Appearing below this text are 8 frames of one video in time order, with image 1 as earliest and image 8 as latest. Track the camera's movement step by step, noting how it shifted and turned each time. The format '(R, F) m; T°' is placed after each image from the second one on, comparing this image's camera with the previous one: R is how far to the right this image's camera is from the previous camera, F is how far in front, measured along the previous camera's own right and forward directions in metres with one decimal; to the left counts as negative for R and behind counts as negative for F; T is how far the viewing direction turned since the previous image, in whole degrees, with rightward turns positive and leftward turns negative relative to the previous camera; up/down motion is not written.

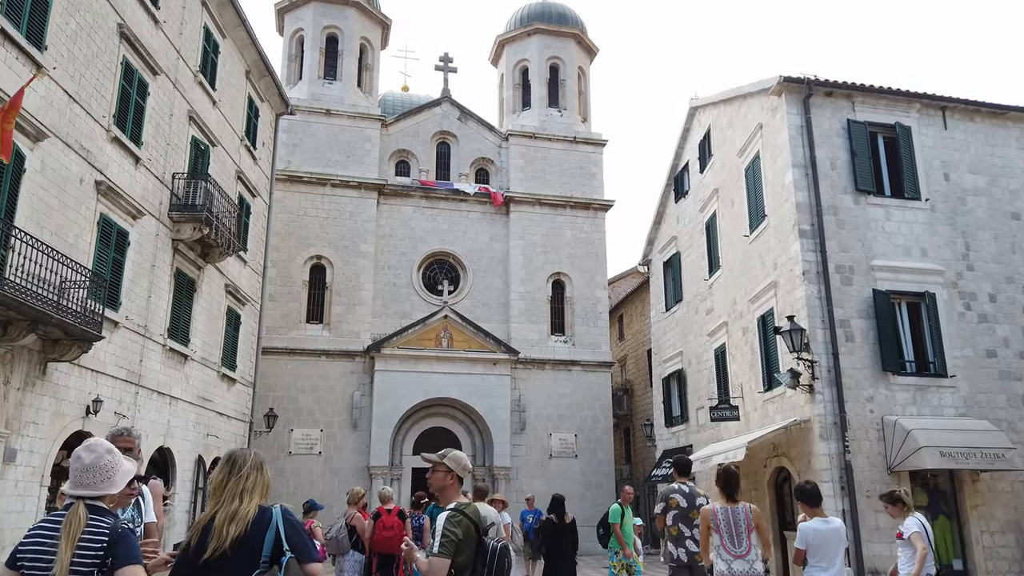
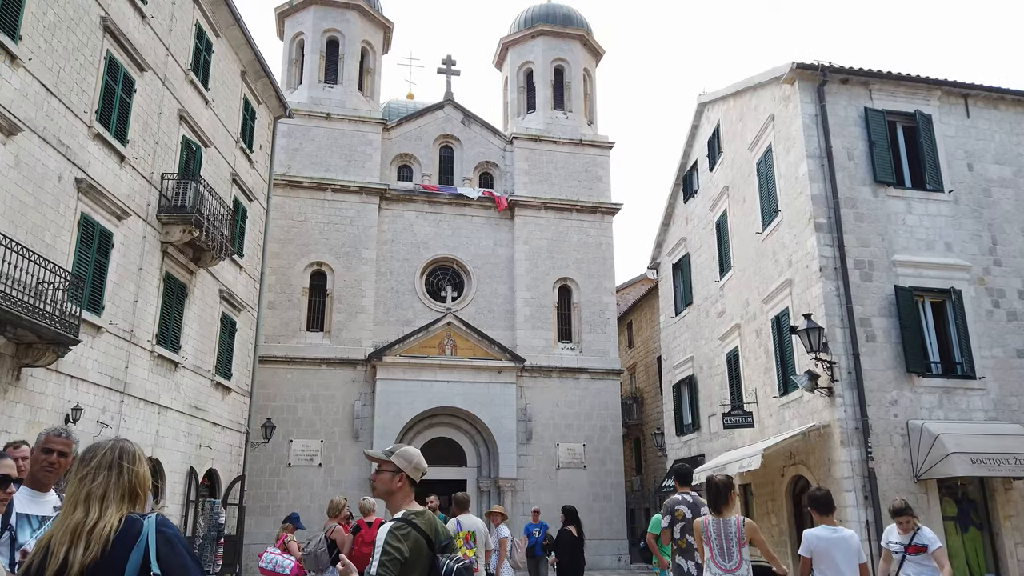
(+0.2, +0.6) m; -1°
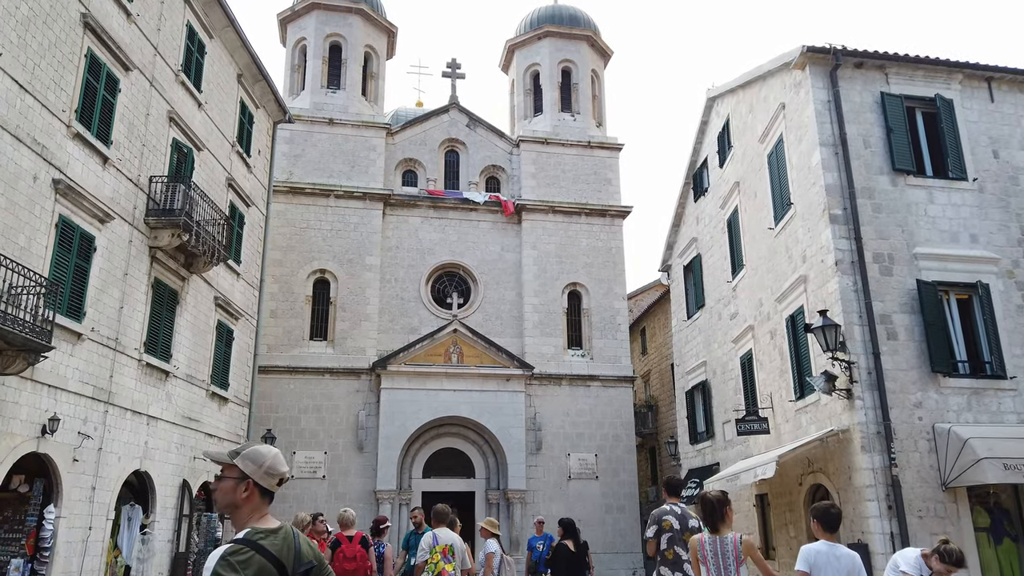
(+0.3, +0.6) m; -1°
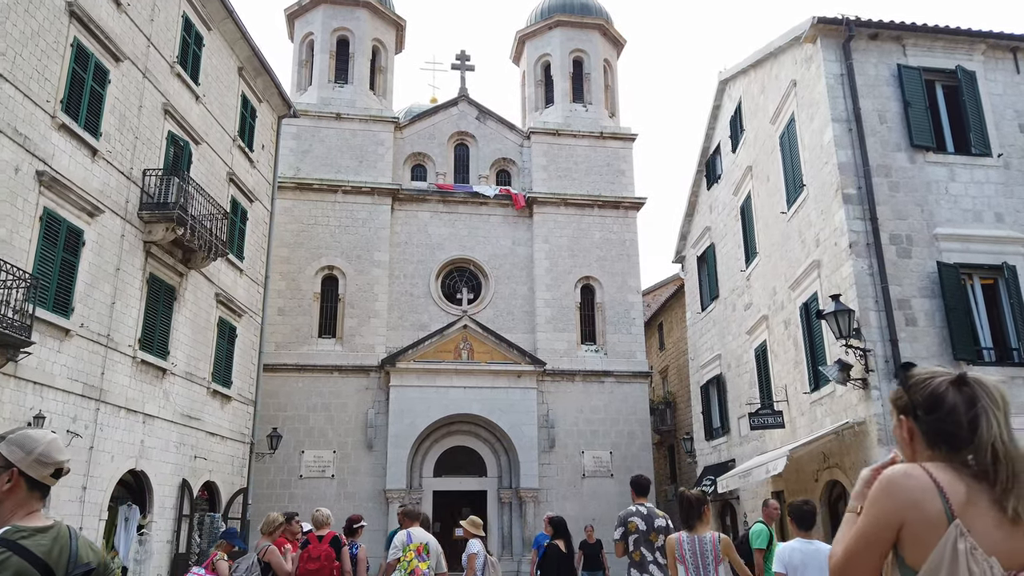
(+0.4, +0.5) m; -2°
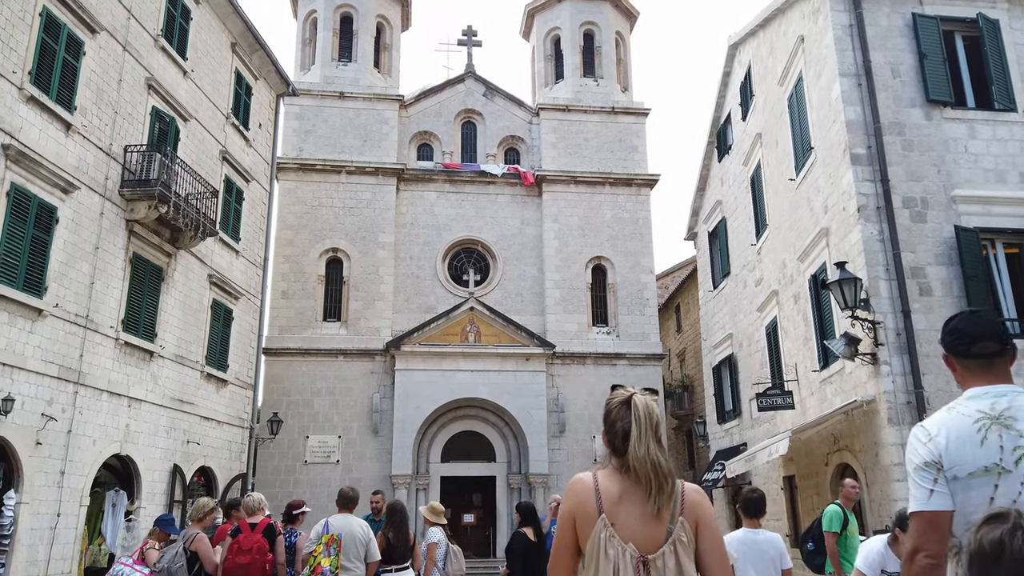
(+0.6, +0.6) m; -2°
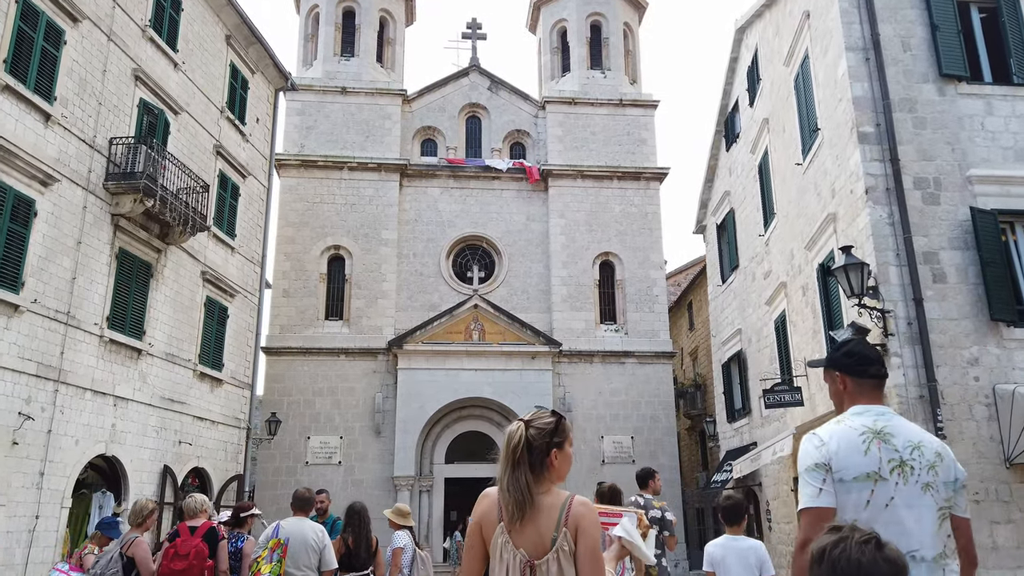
(+0.4, +0.5) m; -1°
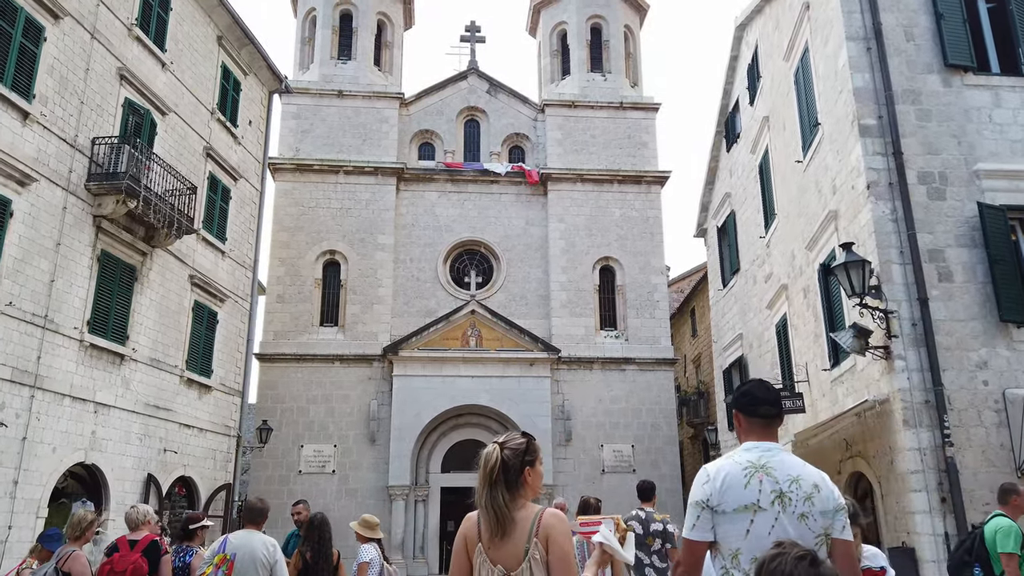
(+0.2, +0.4) m; -1°
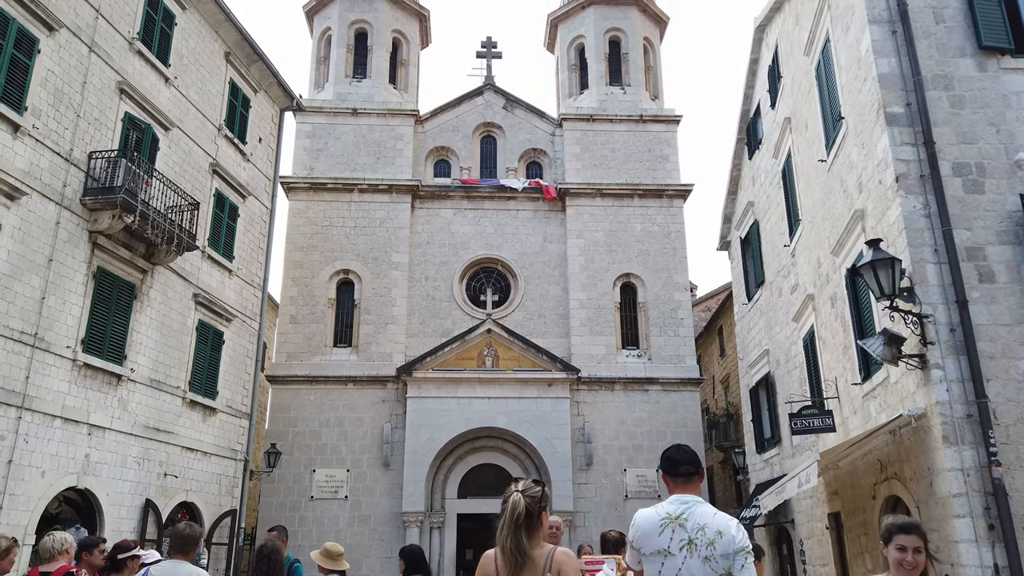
(+0.3, +0.6) m; -2°
